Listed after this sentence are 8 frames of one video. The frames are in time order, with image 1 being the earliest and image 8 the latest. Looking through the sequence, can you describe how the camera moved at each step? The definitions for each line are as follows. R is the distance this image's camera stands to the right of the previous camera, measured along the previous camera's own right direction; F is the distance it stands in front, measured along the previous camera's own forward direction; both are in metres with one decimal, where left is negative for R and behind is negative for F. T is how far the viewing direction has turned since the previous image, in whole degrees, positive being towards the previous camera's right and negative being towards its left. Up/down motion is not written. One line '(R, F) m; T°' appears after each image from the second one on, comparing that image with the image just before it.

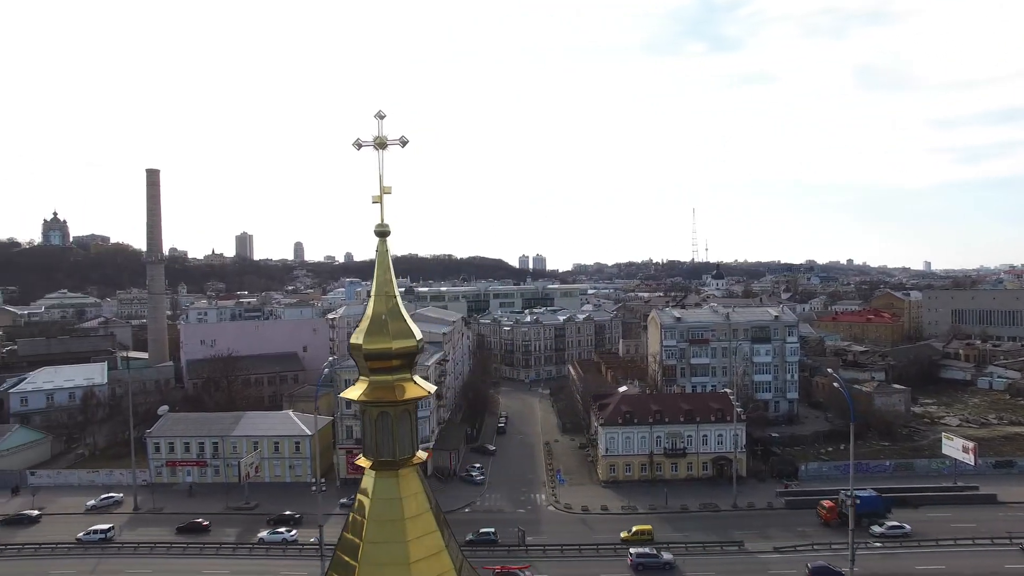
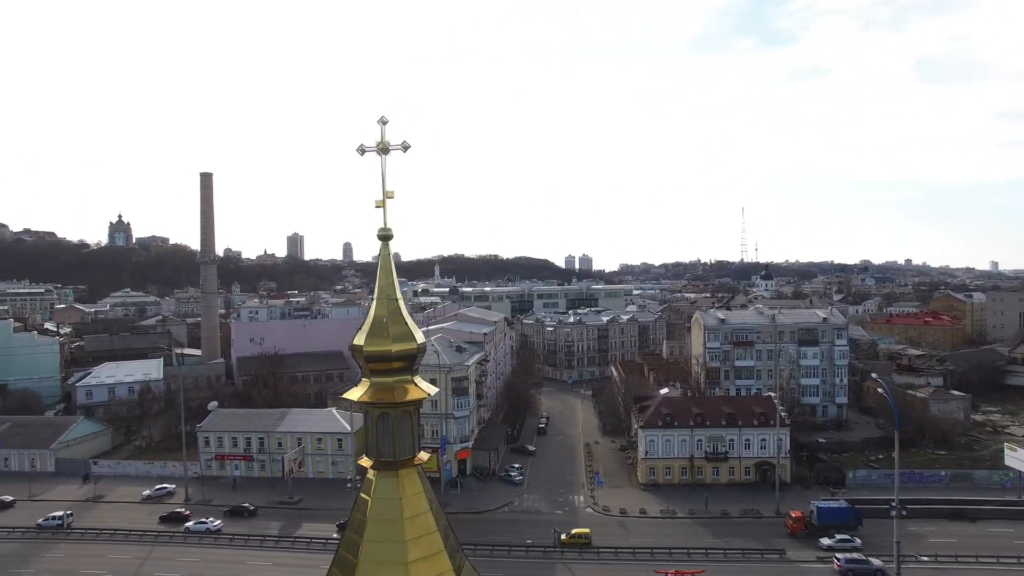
(+0.3, 0.0) m; -4°
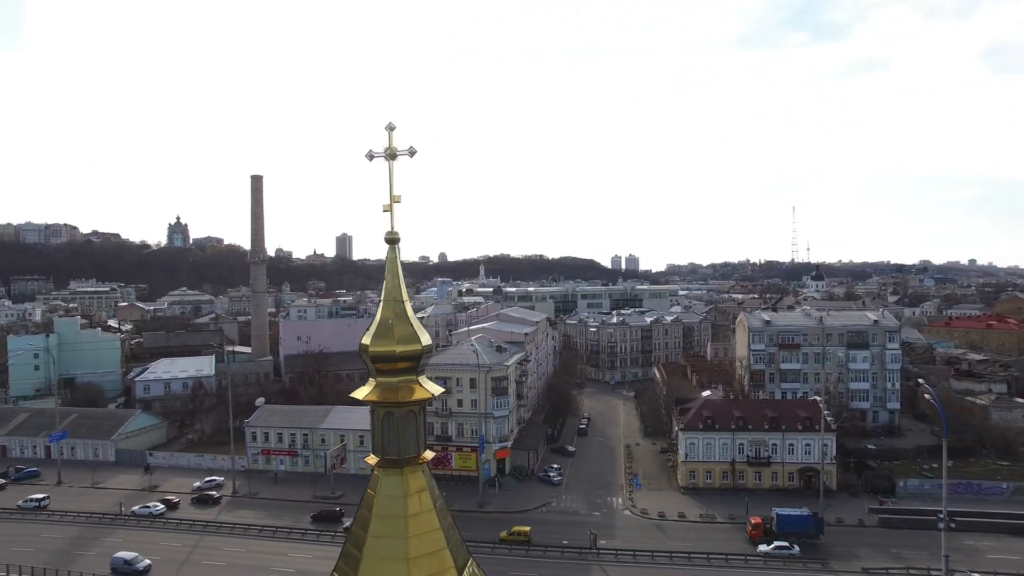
(+0.3, 0.0) m; -4°
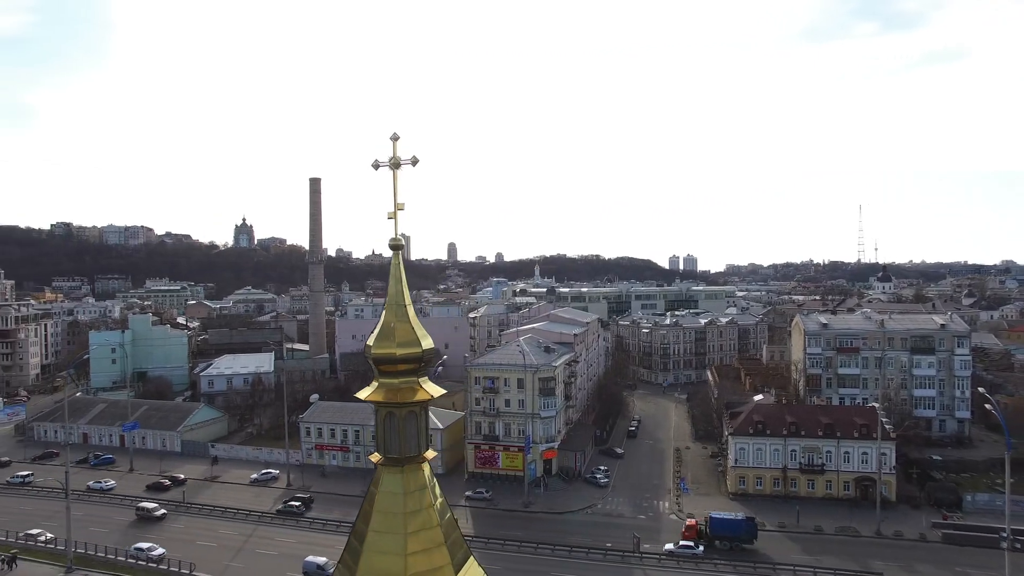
(+0.4, -0.1) m; -5°
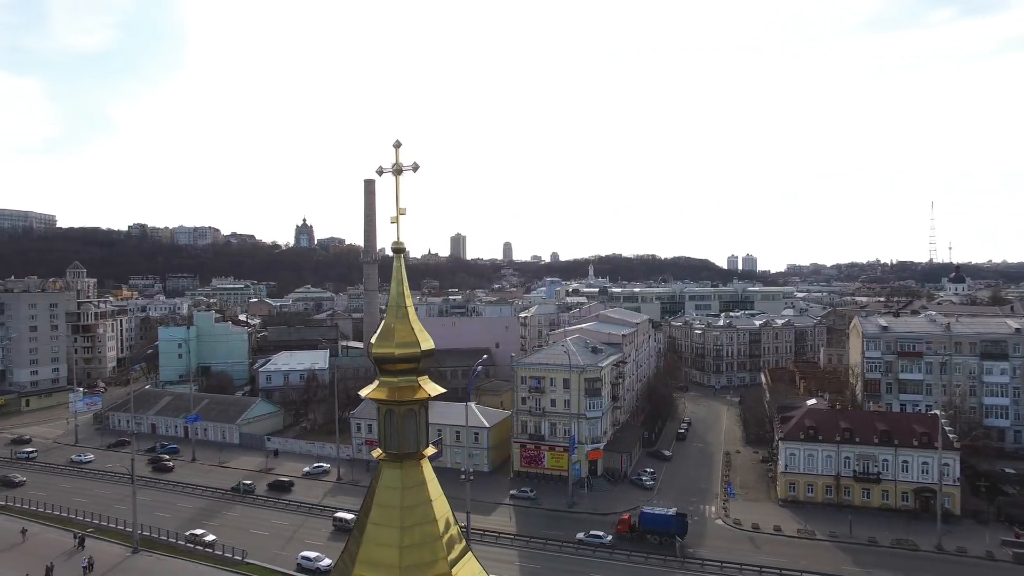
(+0.4, -0.1) m; -5°
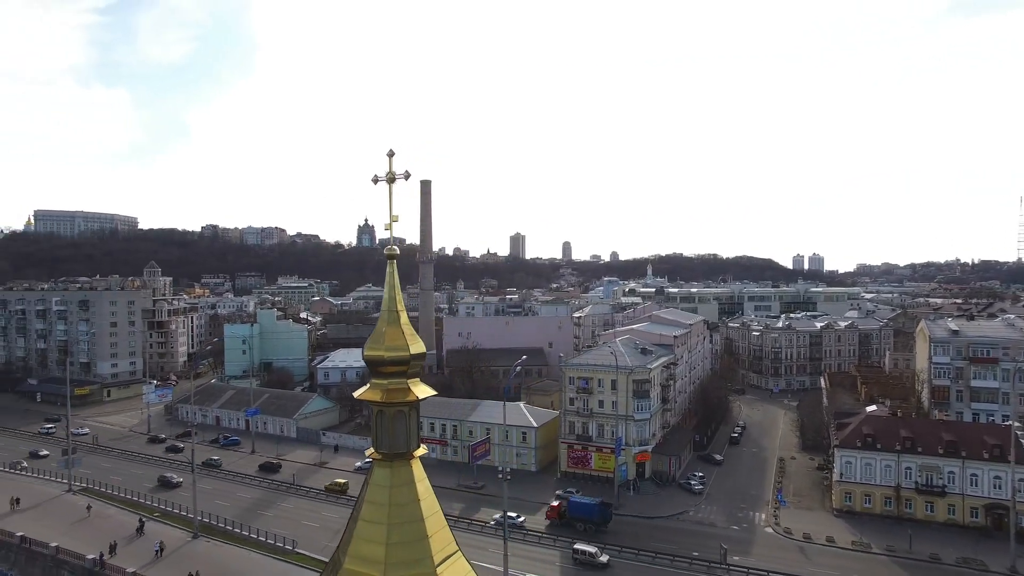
(+0.6, -0.1) m; -5°
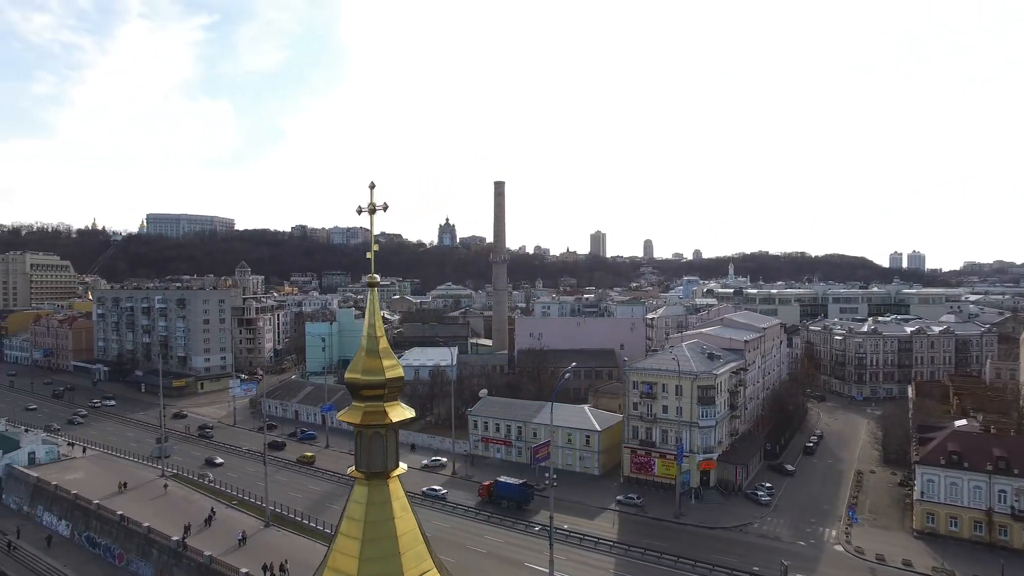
(+0.9, -0.1) m; -7°
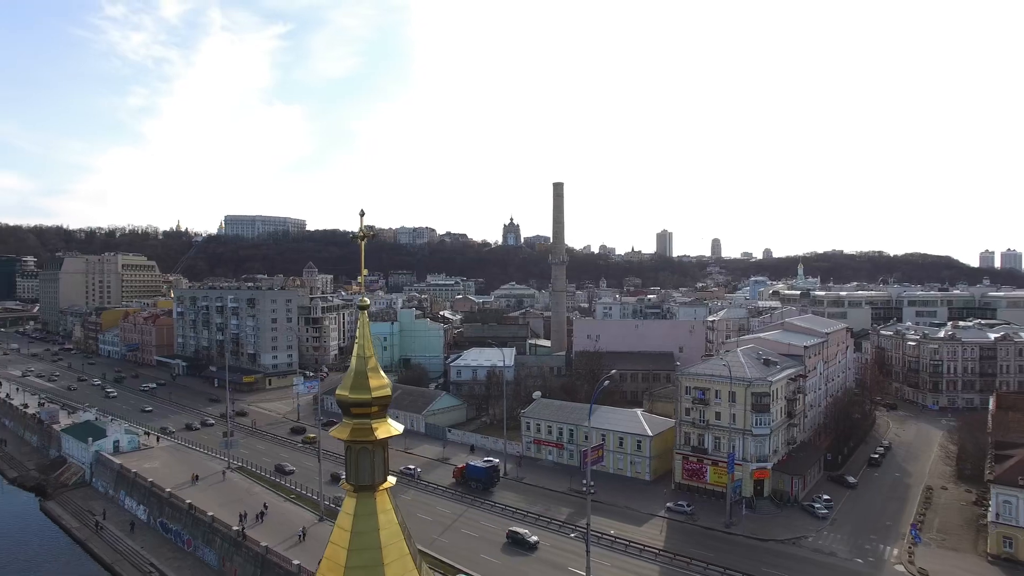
(+0.7, -0.1) m; -6°
